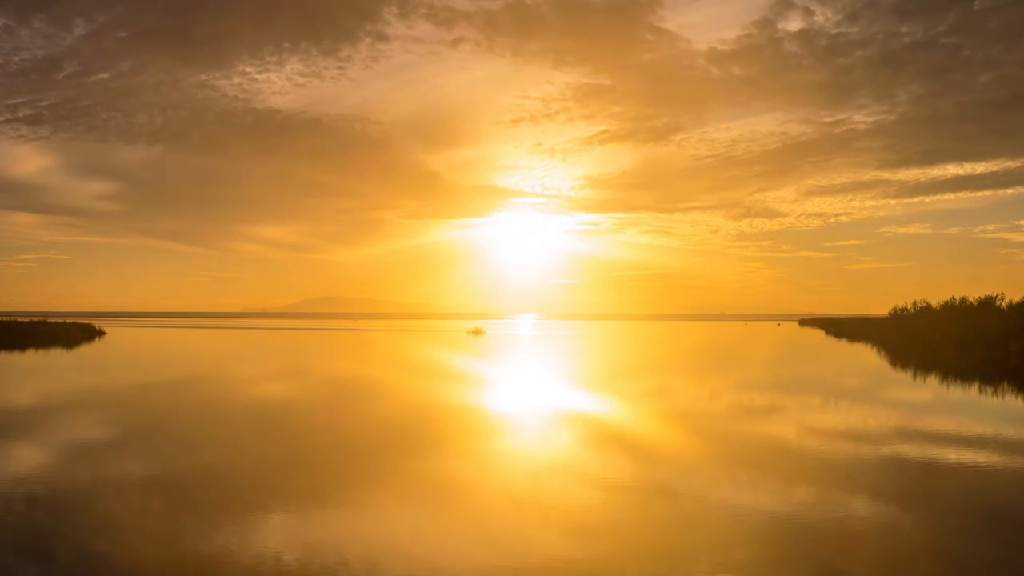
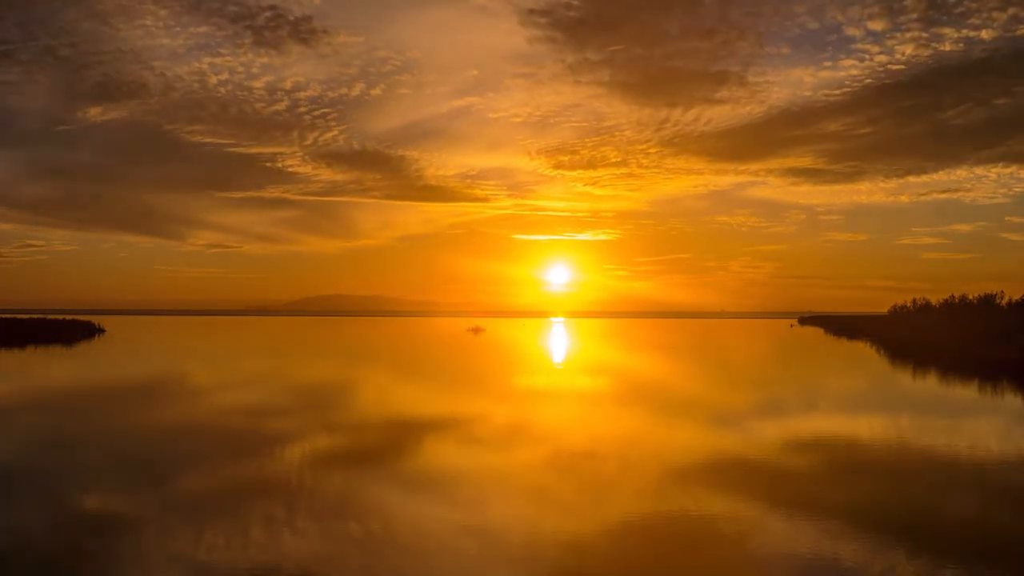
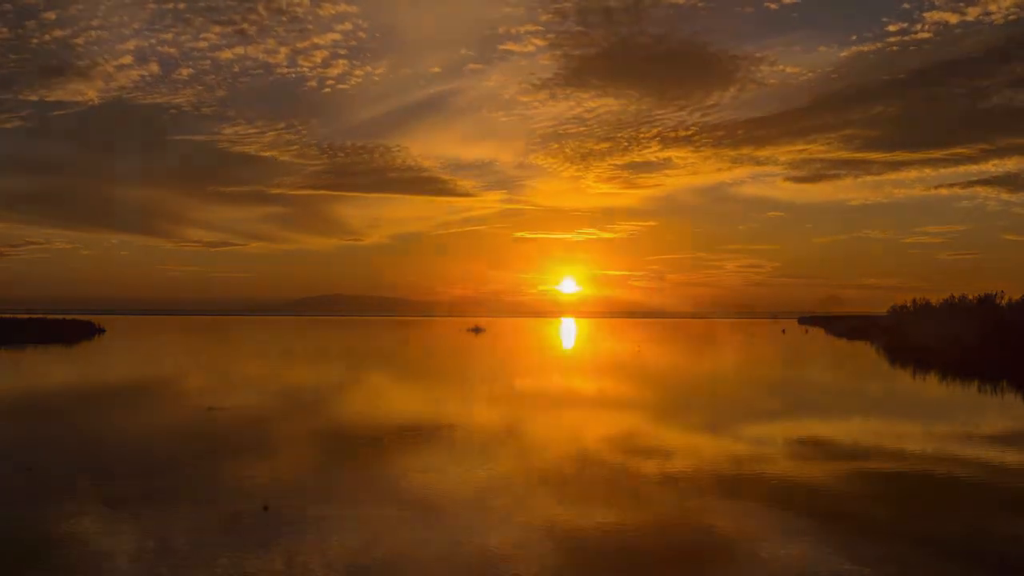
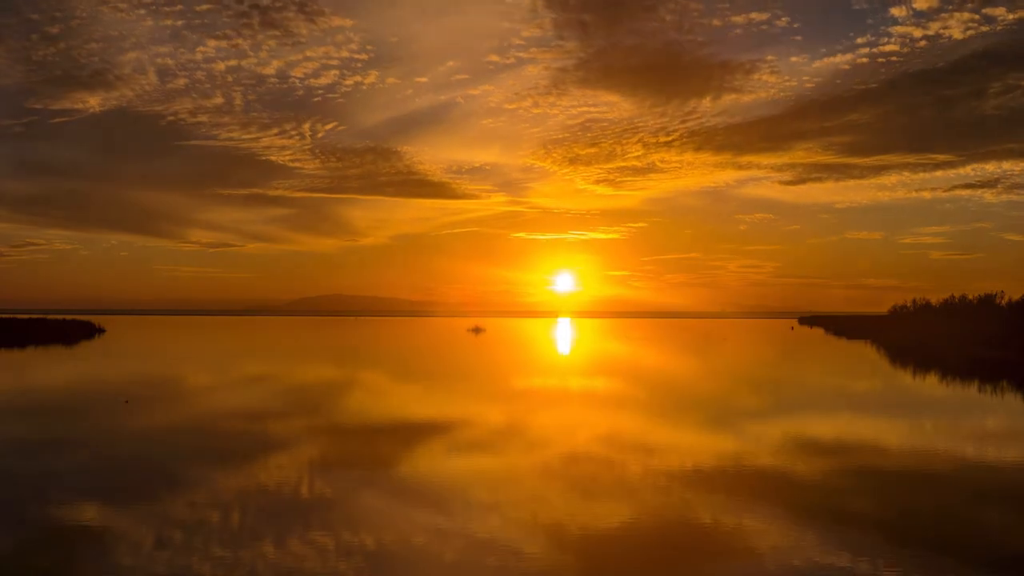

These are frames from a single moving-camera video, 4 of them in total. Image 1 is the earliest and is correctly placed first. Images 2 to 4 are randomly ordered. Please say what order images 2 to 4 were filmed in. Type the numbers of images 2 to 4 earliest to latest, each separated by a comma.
2, 4, 3
